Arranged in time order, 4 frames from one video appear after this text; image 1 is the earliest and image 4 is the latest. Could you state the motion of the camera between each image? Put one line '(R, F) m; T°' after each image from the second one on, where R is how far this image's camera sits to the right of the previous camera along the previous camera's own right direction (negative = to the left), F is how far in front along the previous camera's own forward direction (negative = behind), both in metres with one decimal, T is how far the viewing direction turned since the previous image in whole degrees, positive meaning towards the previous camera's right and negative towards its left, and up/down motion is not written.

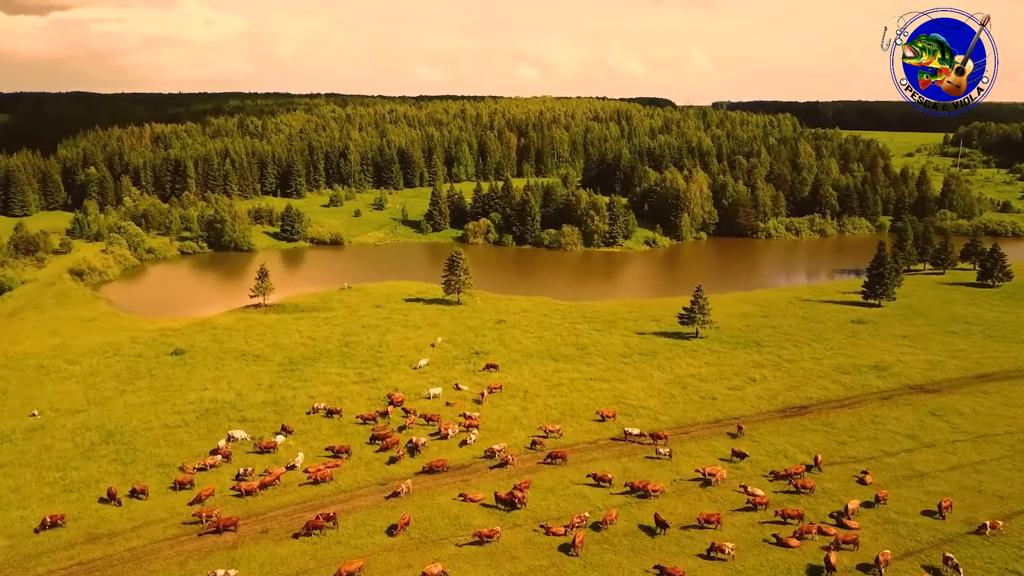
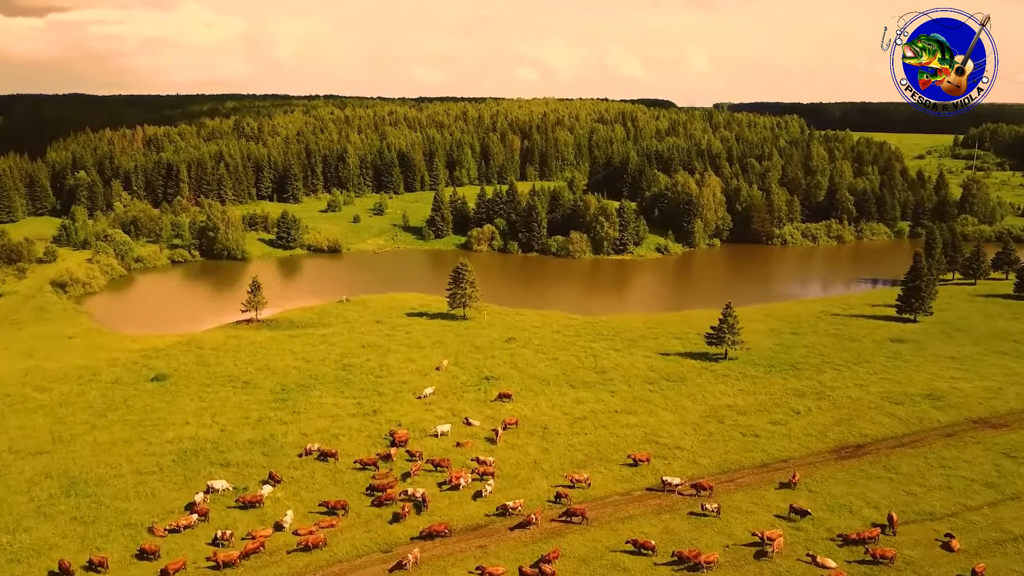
(-1.1, +4.9) m; 0°
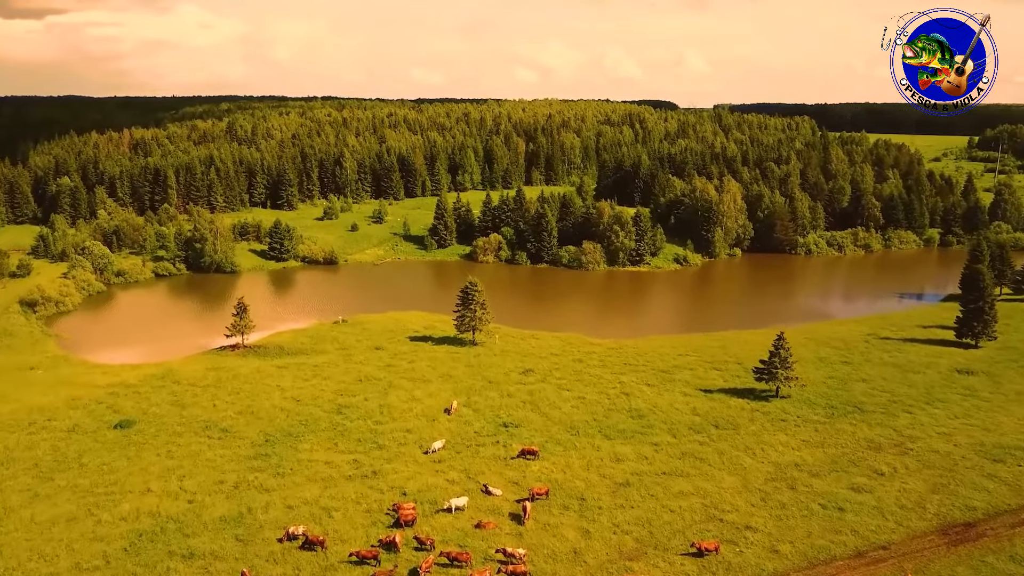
(-1.6, +7.1) m; 0°
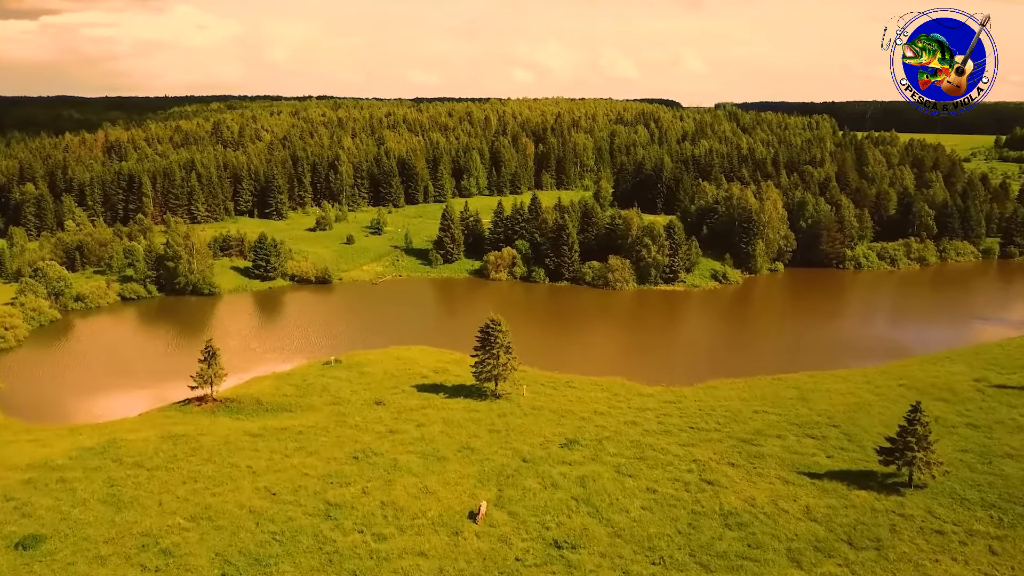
(-2.8, +12.0) m; 0°
